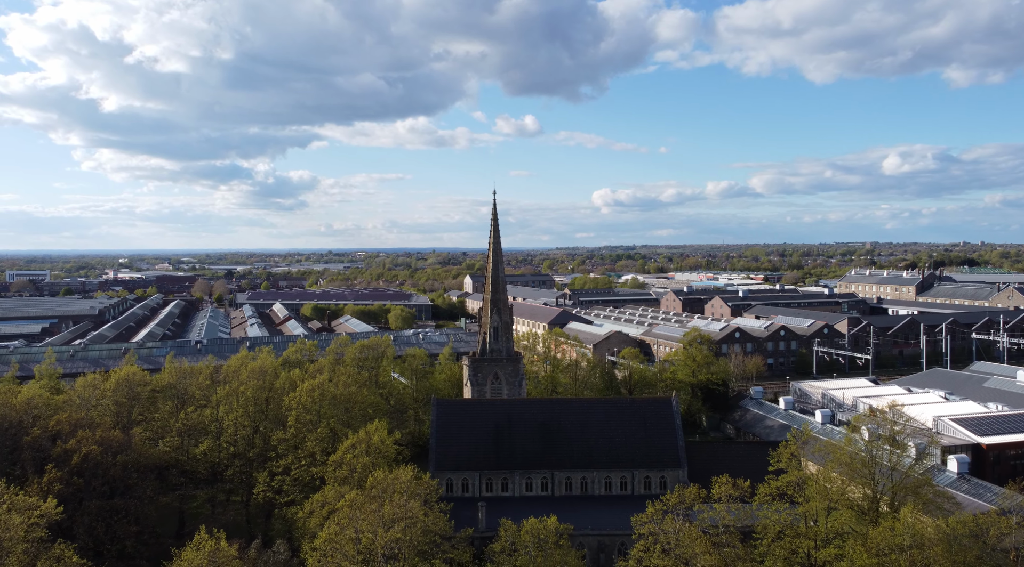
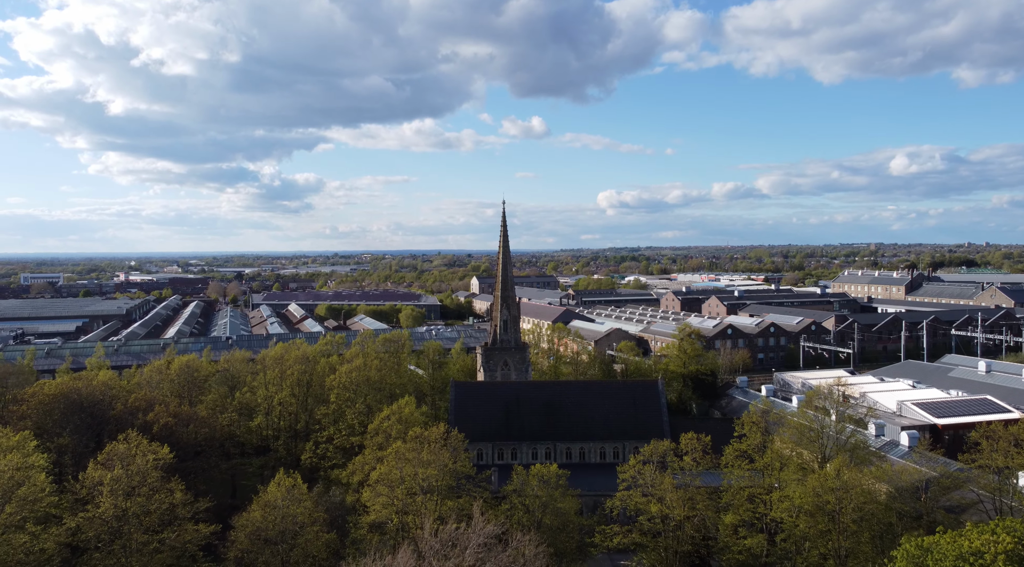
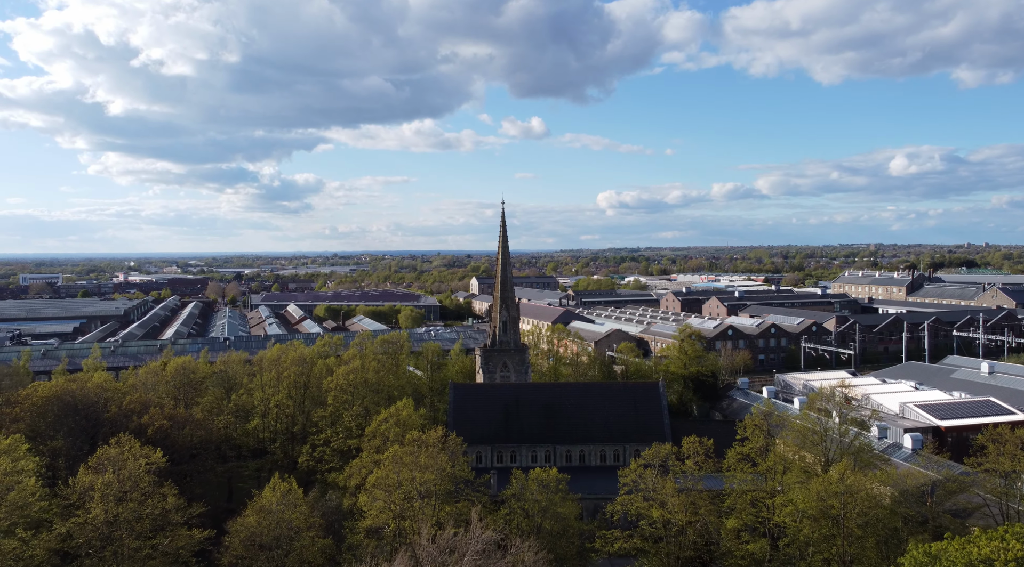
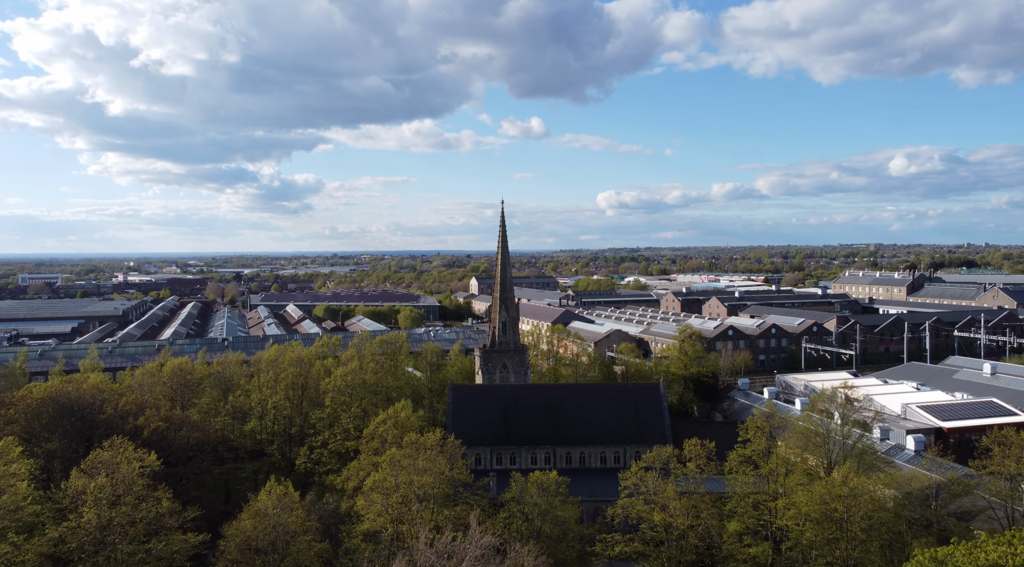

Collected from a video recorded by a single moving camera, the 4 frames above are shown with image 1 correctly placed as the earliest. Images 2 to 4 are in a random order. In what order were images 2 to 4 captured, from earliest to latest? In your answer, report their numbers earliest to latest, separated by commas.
4, 3, 2
